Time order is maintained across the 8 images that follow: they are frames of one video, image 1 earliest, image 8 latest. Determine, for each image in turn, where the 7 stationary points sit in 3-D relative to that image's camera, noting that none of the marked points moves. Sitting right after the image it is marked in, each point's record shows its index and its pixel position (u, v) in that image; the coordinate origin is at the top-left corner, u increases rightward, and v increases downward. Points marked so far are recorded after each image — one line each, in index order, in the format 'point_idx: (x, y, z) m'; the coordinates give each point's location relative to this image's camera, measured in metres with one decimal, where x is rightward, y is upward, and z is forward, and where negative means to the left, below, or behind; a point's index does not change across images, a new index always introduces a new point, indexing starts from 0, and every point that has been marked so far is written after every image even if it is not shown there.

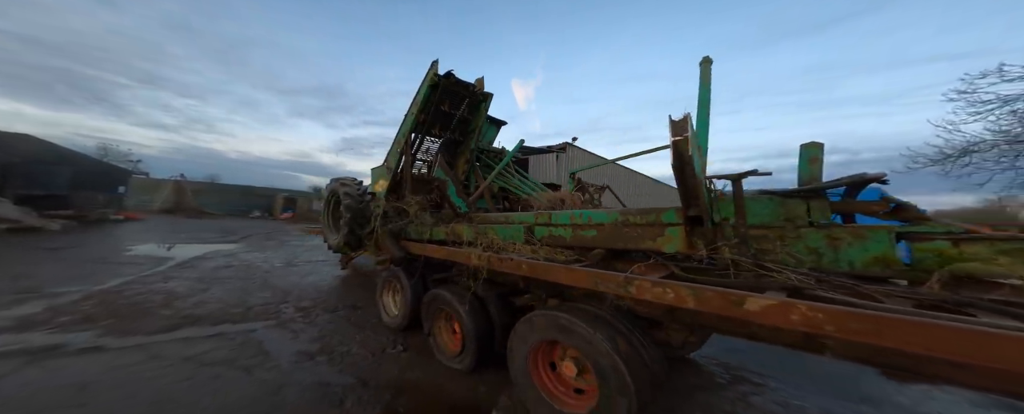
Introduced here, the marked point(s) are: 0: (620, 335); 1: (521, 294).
0: (+0.9, -0.9, +1.7) m
1: (+0.1, -0.9, +2.7) m
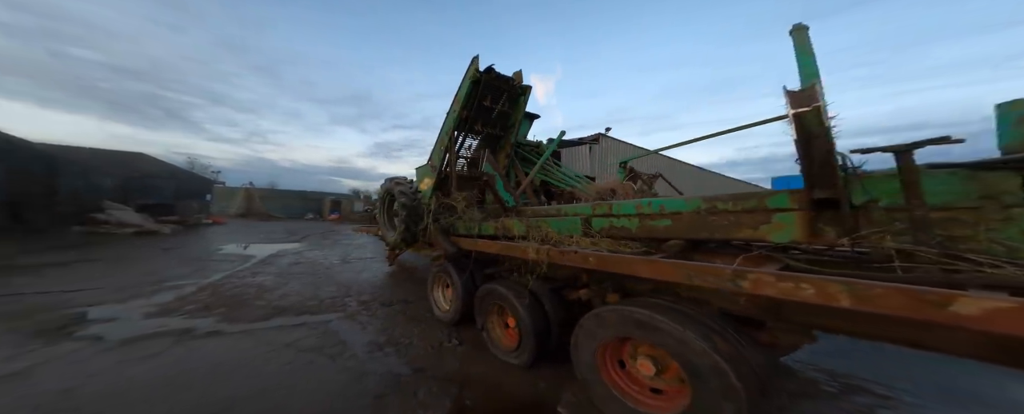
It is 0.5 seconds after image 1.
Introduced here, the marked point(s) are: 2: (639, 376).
0: (+1.3, -0.8, +1.6) m
1: (+0.6, -0.8, +2.6) m
2: (+1.0, -1.3, +1.9) m
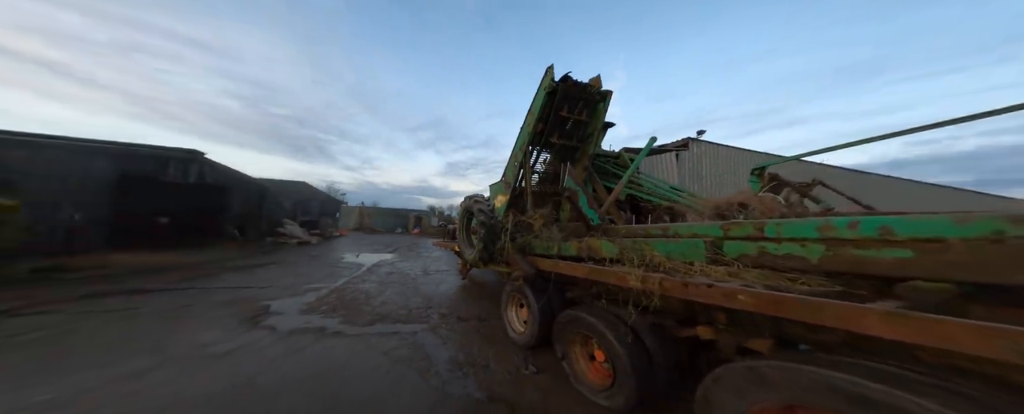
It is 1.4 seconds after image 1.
0: (+1.8, -0.9, +0.8) m
1: (+1.4, -0.9, +2.0) m
2: (+1.6, -1.4, +1.2) m
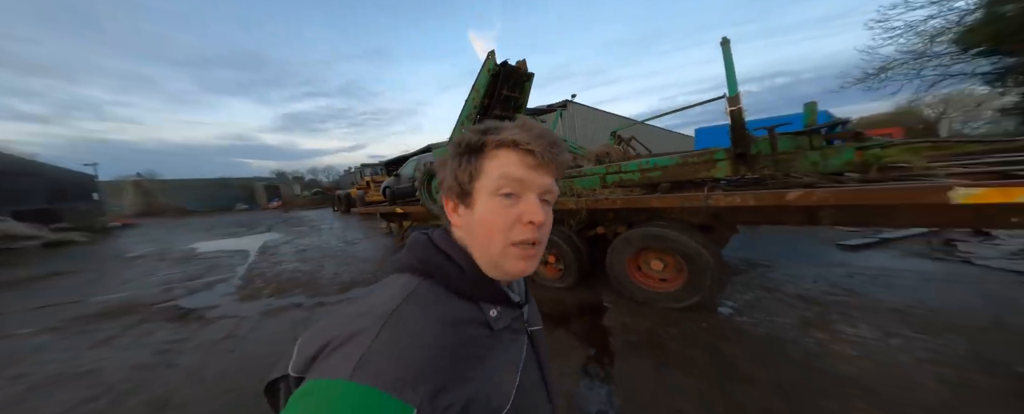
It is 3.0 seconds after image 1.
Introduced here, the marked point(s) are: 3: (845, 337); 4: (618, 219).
0: (+2.1, -0.3, +3.0) m
1: (+1.2, -0.3, +3.9) m
2: (+1.8, -0.8, +3.3) m
3: (+3.0, -1.3, +2.3) m
4: (+1.5, -0.2, +3.6) m
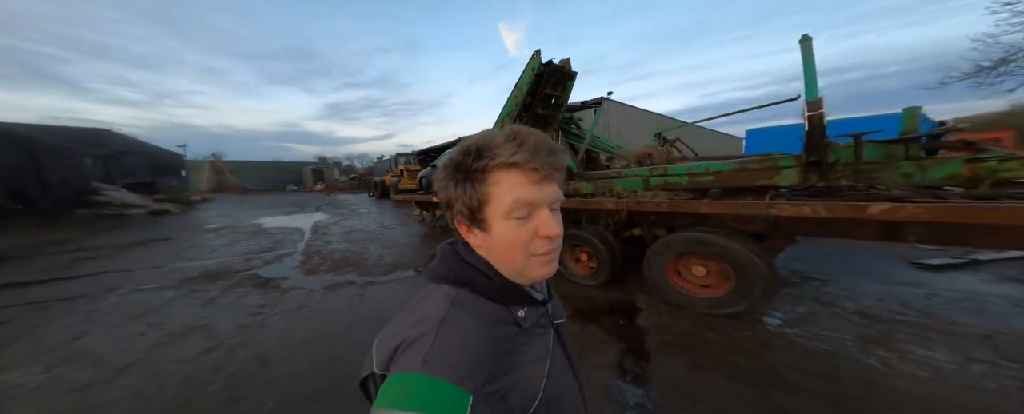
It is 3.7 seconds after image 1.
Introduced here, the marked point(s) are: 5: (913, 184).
0: (+2.6, -0.4, +2.9) m
1: (+1.8, -0.3, +3.9) m
2: (+2.2, -0.9, +3.2) m
3: (+3.4, -1.4, +2.2) m
4: (+2.0, -0.2, +3.6) m
5: (+3.7, +0.2, +2.4) m
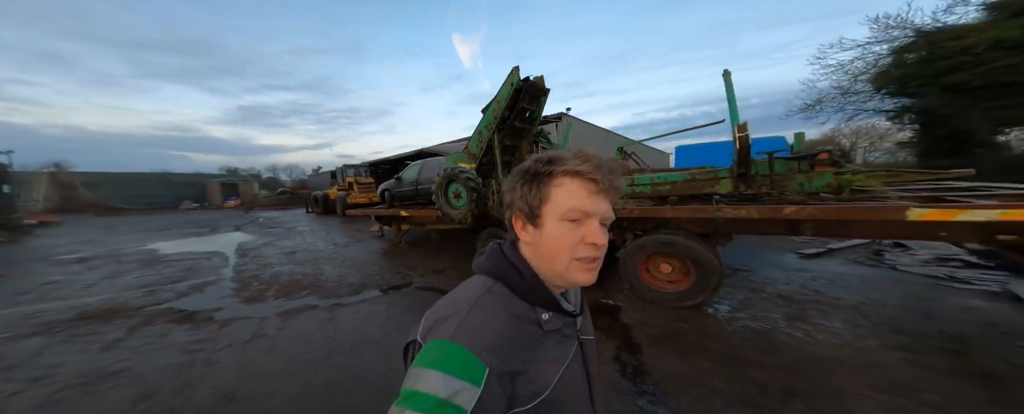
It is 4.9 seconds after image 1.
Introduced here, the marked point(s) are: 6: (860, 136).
0: (+2.5, -0.5, +3.5) m
1: (+1.5, -0.4, +4.3) m
2: (+2.1, -1.0, +3.8) m
3: (+3.4, -1.4, +3.0) m
4: (+1.8, -0.3, +4.1) m
5: (+3.6, +0.2, +3.3) m
6: (+16.7, +3.4, +12.5) m
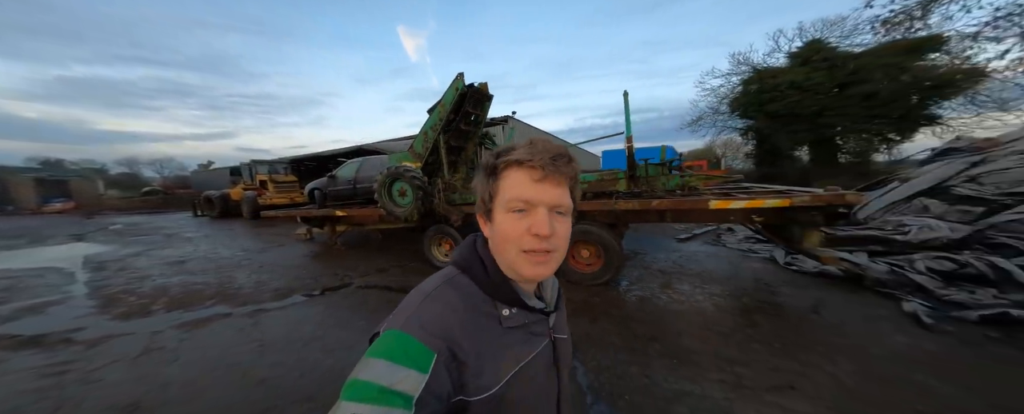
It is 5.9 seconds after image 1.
0: (+1.5, -0.4, +4.5) m
1: (+0.4, -0.3, +5.1) m
2: (+1.1, -0.9, +4.7) m
3: (+2.6, -1.3, +4.2) m
4: (+0.7, -0.2, +4.9) m
5: (+2.7, +0.3, +4.5) m
6: (+13.2, +3.7, +16.5) m
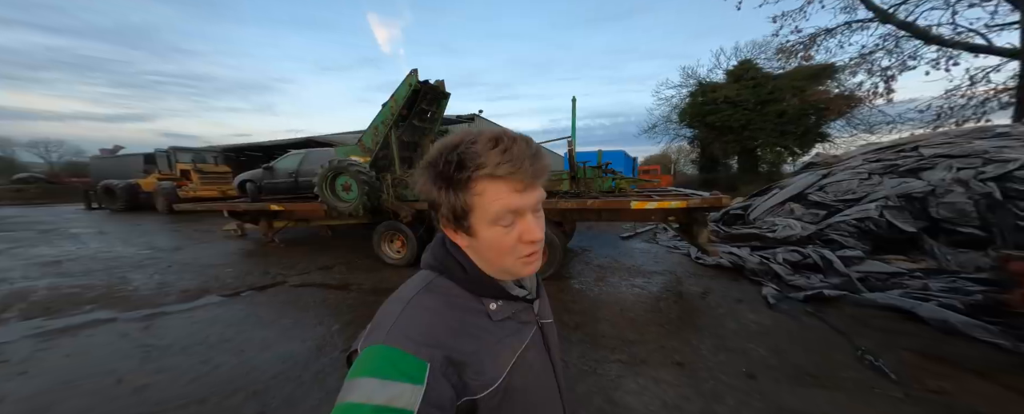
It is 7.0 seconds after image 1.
0: (+0.6, -0.4, +4.7) m
1: (-0.6, -0.3, +5.1) m
2: (+0.1, -0.9, +4.8) m
3: (+1.7, -1.3, +4.5) m
4: (-0.3, -0.2, +5.0) m
5: (+1.7, +0.3, +4.9) m
6: (+10.9, +3.7, +17.9) m
